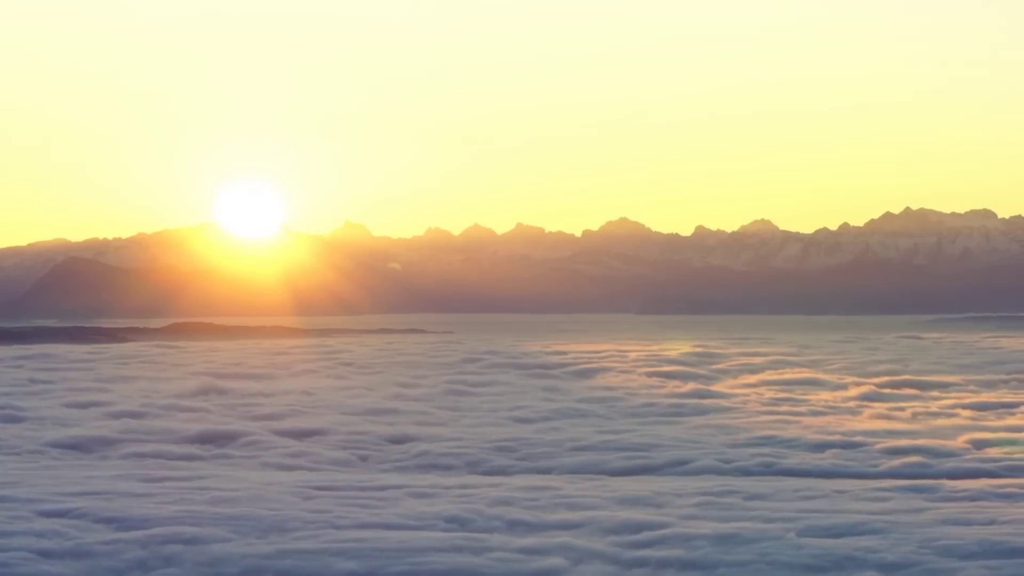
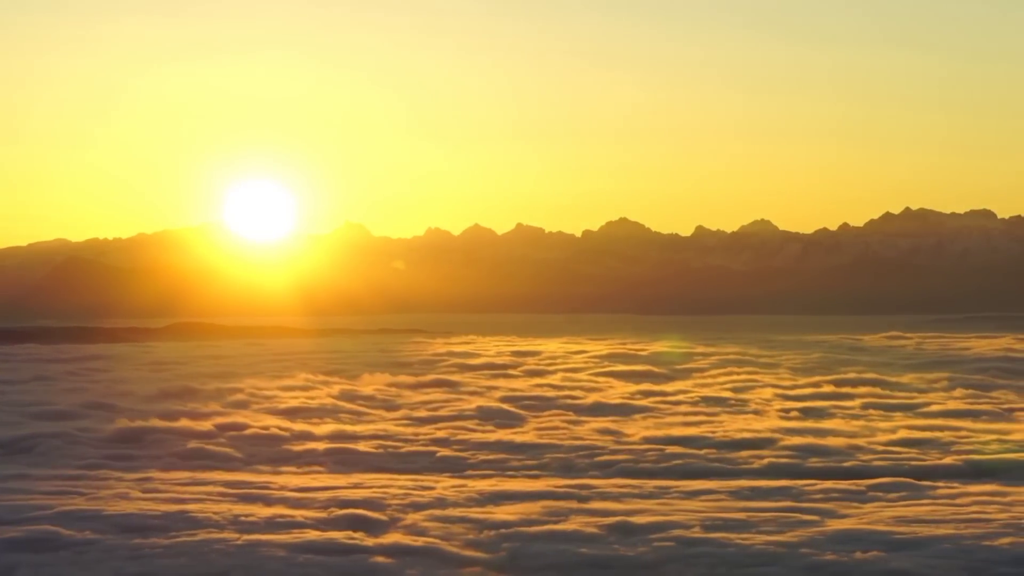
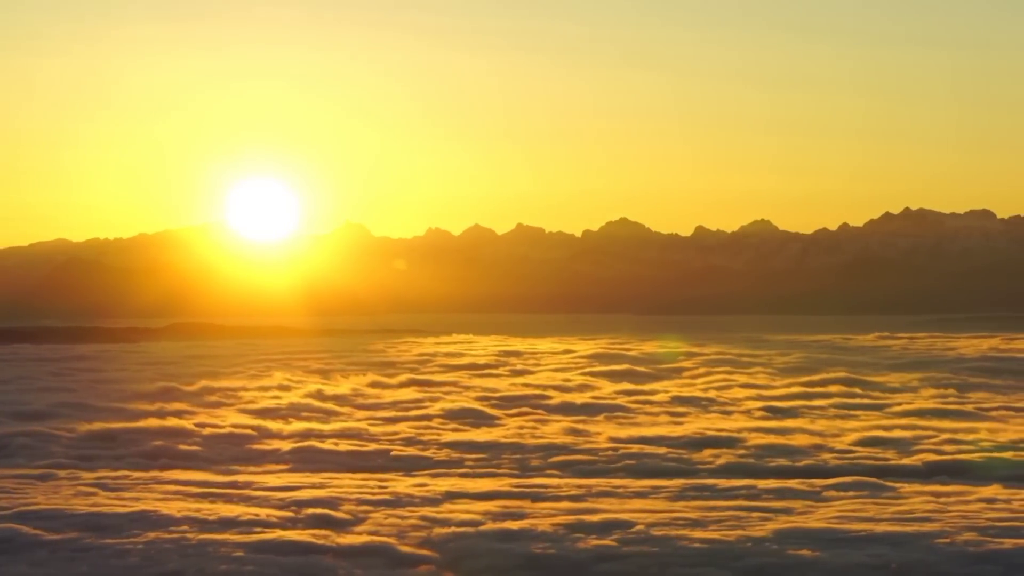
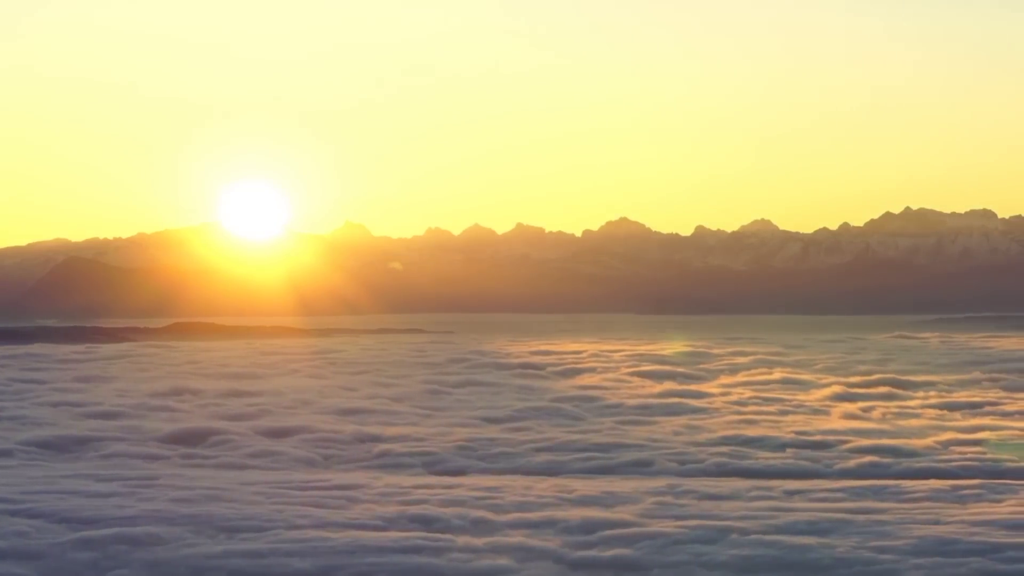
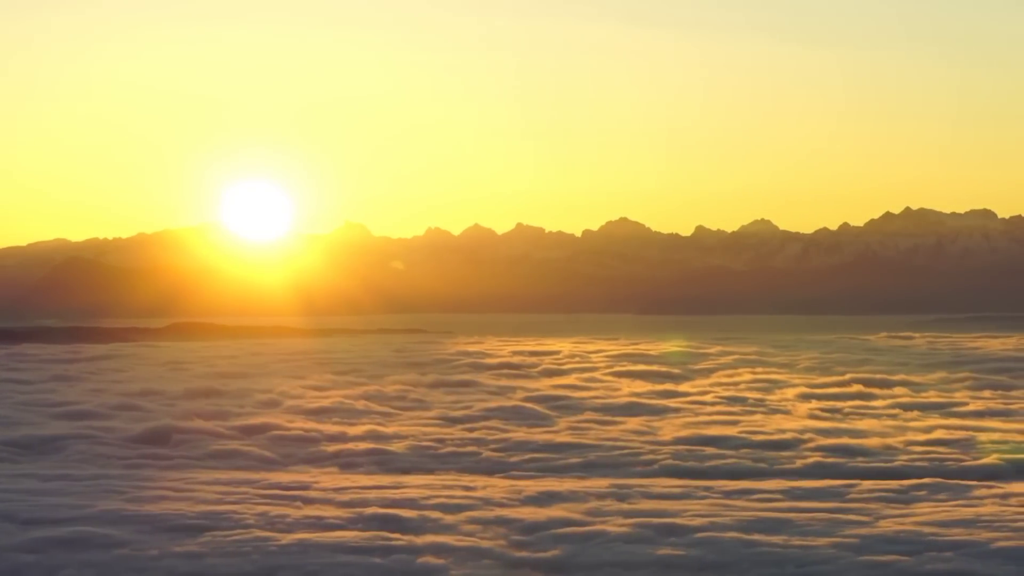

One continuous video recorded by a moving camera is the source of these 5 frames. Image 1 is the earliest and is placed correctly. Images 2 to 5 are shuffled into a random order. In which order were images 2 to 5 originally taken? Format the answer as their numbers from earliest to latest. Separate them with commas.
4, 5, 2, 3
